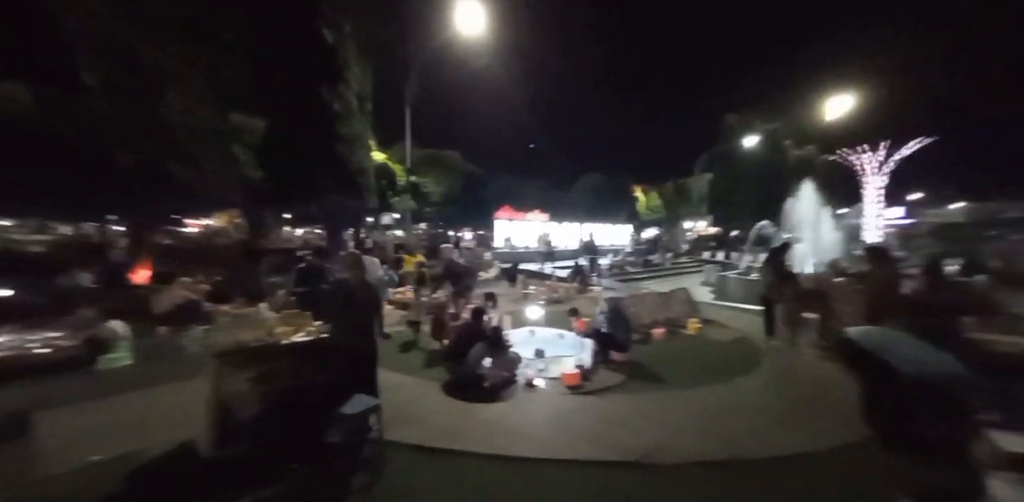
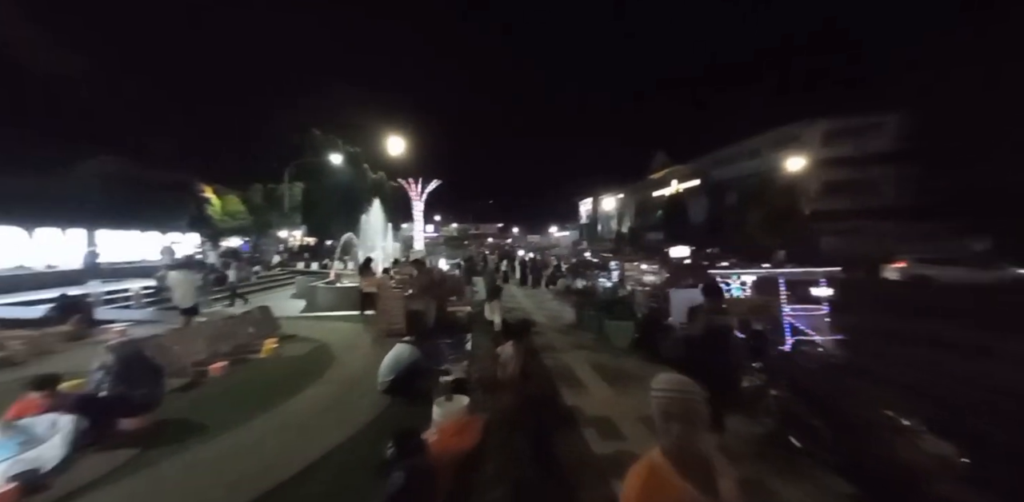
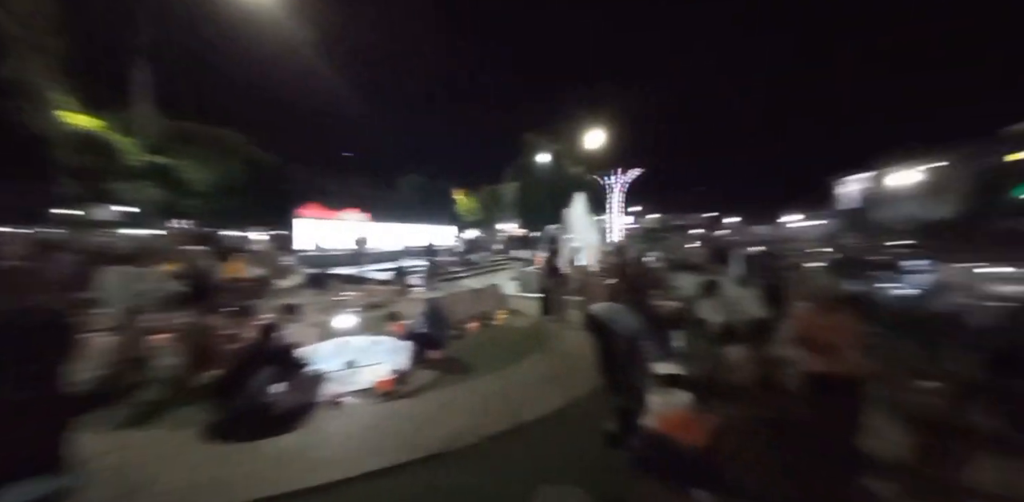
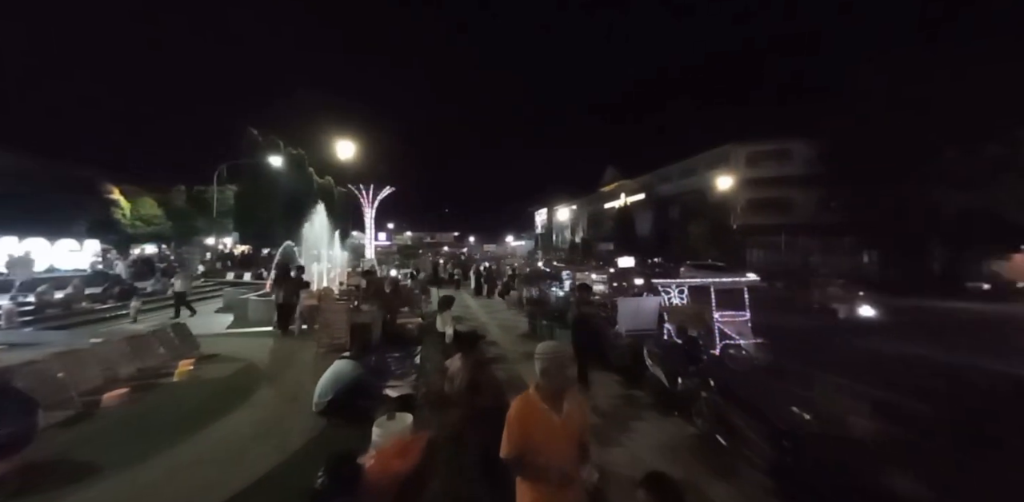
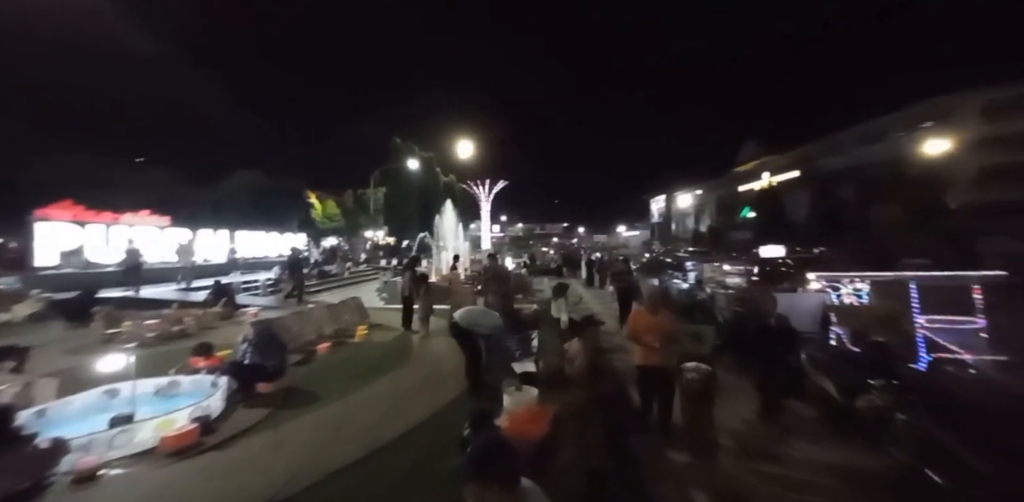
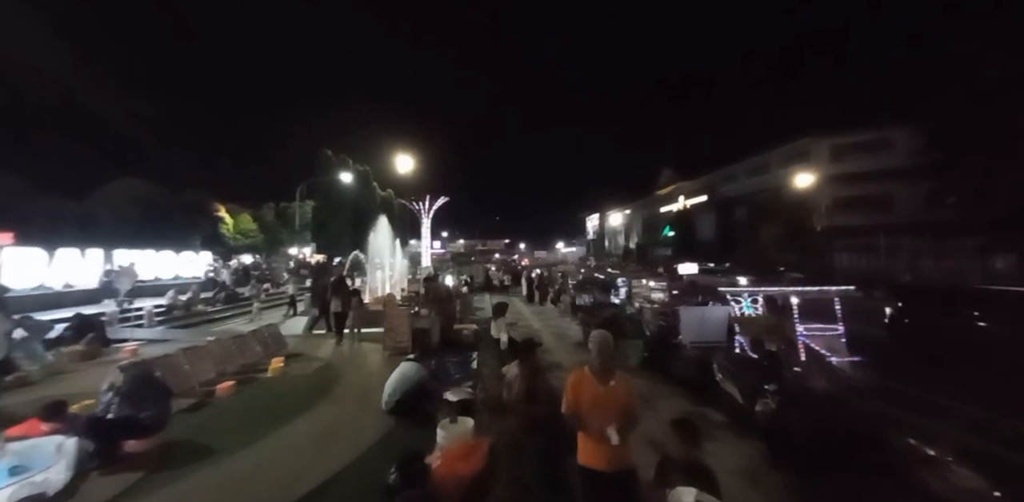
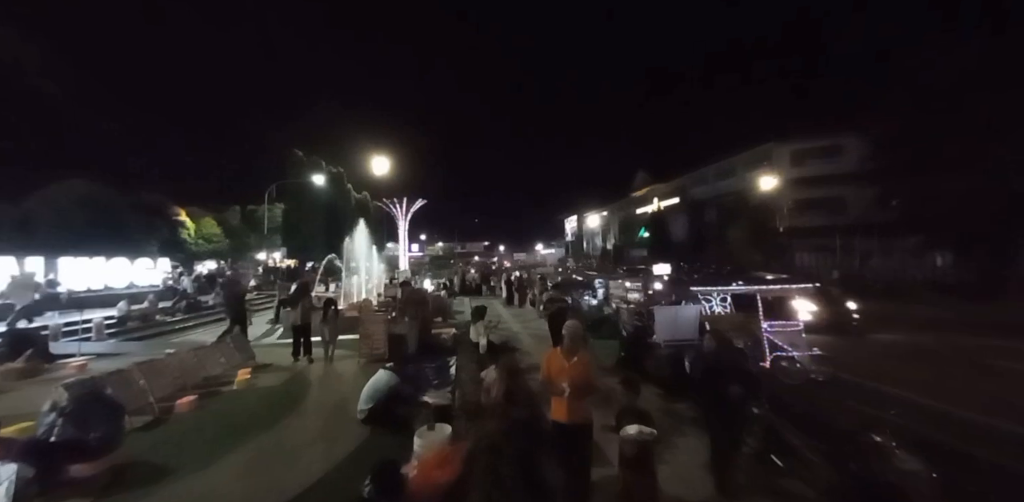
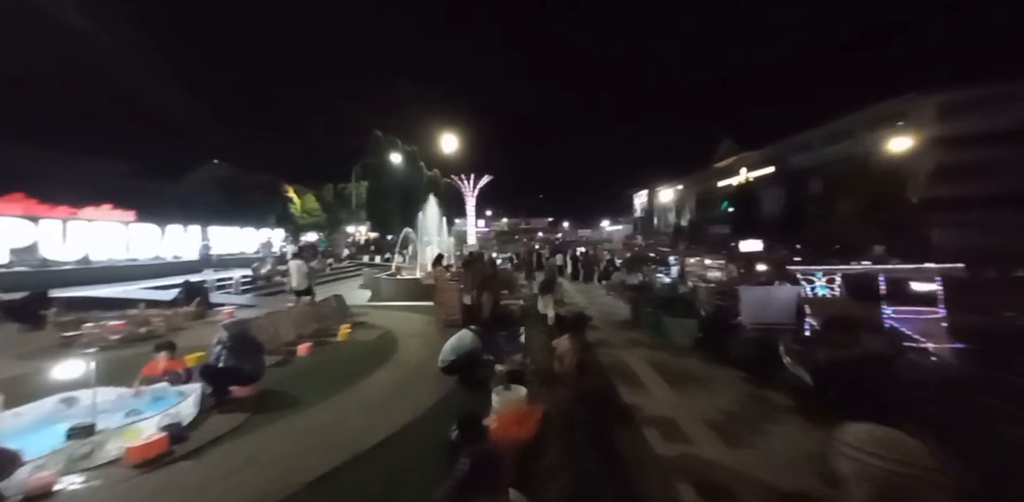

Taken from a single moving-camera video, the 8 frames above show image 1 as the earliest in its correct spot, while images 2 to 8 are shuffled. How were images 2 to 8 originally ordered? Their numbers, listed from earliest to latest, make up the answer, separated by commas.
3, 5, 7, 6, 4, 2, 8
